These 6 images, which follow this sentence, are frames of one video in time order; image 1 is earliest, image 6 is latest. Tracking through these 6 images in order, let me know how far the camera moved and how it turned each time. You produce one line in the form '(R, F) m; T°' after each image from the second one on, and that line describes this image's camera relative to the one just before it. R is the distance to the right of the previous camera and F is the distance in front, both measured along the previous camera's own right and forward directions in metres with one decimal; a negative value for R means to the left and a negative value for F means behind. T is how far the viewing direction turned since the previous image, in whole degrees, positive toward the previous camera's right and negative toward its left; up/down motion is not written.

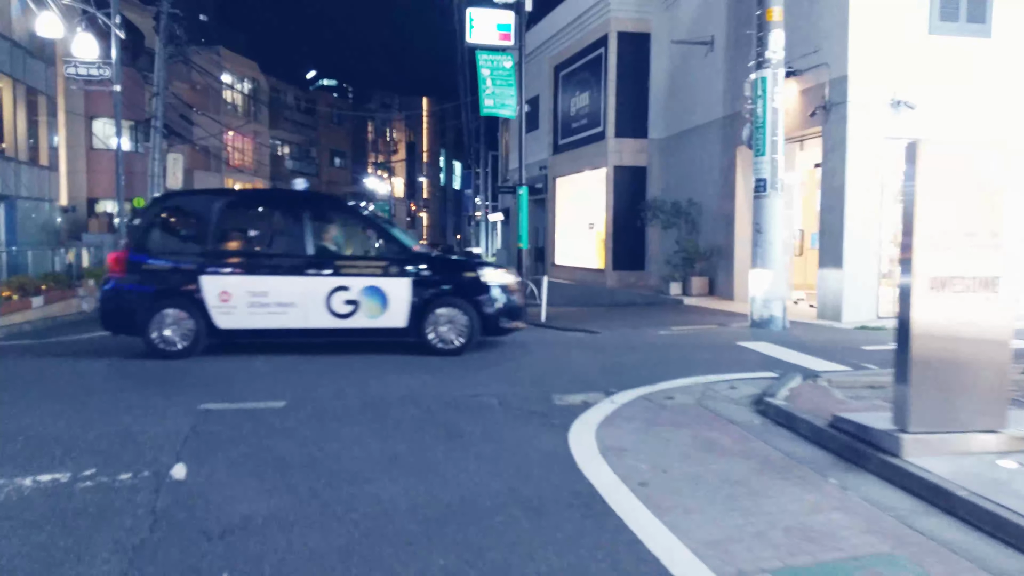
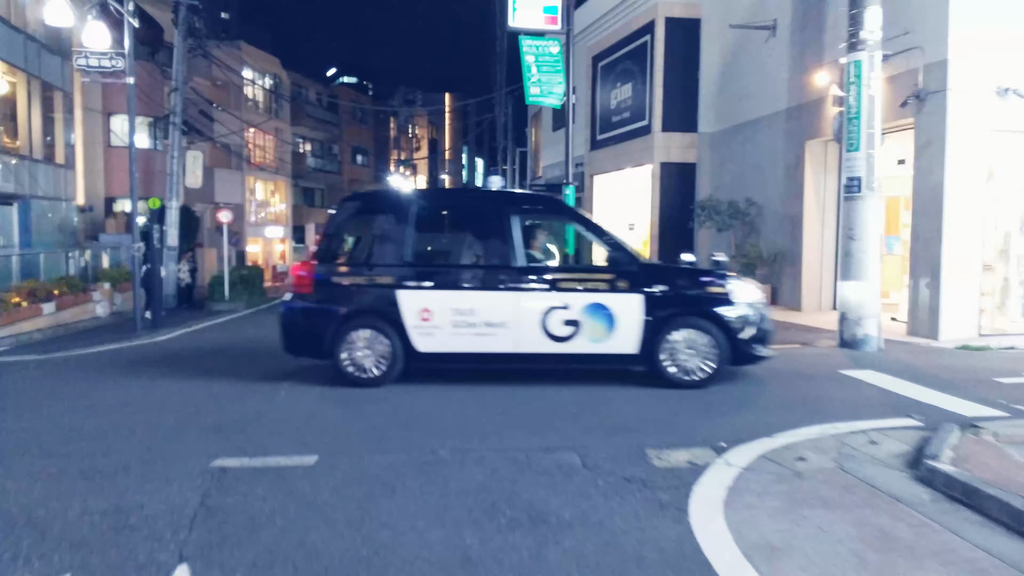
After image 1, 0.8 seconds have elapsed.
(-0.5, +1.4) m; -1°
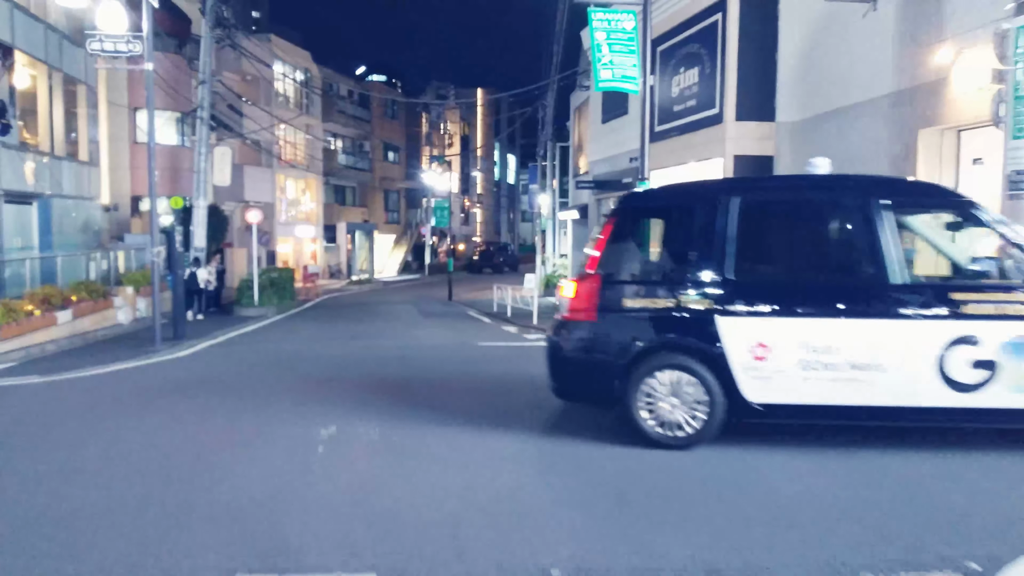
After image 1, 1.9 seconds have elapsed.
(-0.7, +1.8) m; -2°
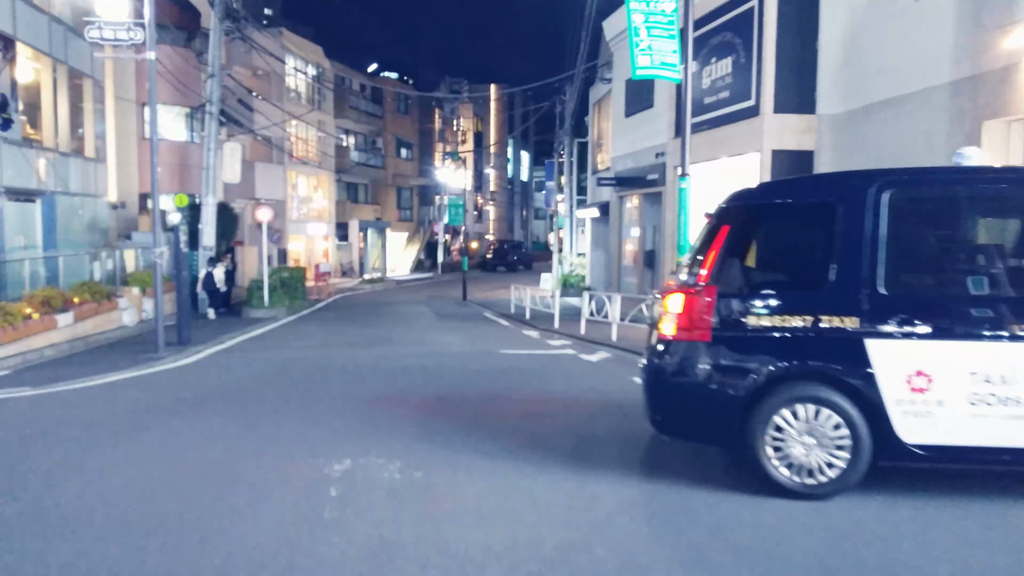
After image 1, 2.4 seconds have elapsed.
(-0.3, +1.0) m; -1°
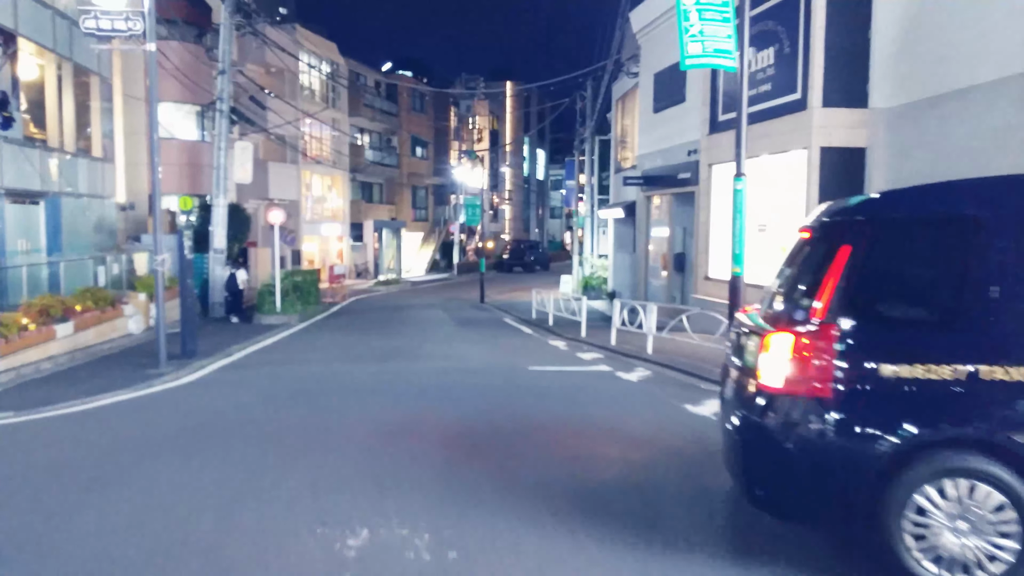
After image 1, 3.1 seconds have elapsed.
(-0.3, +1.1) m; -1°
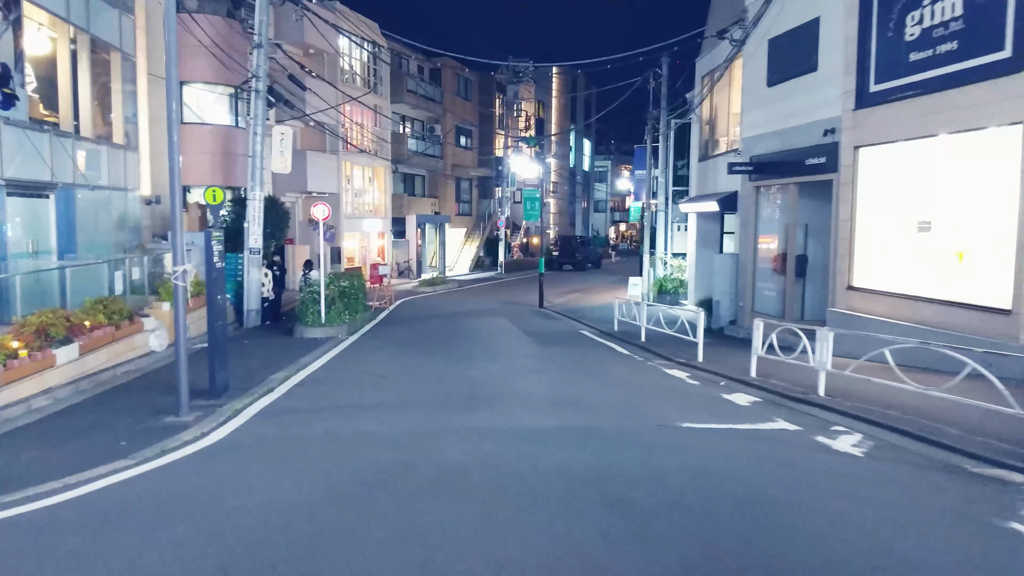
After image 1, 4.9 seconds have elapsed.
(-1.4, +3.3) m; -2°
